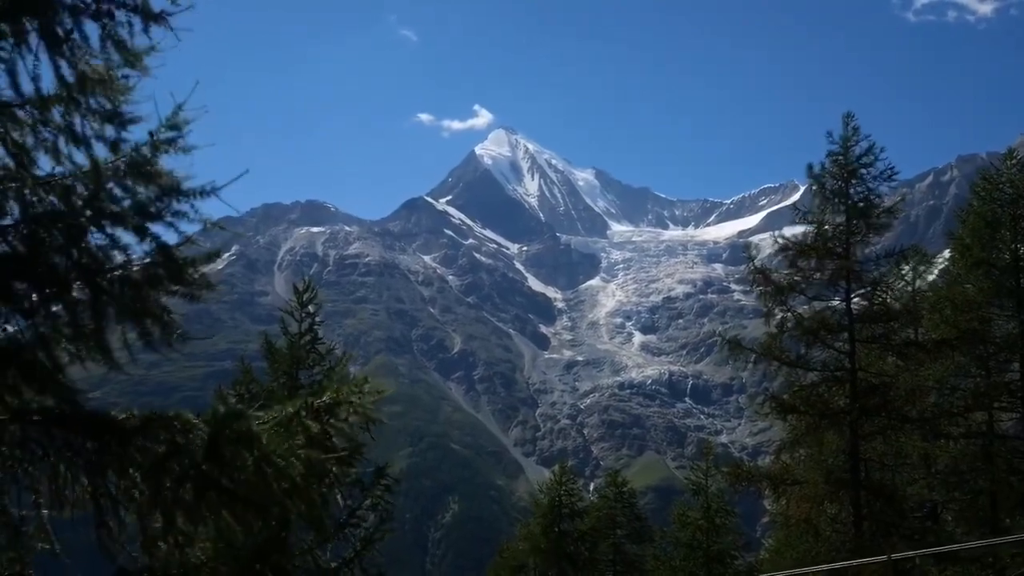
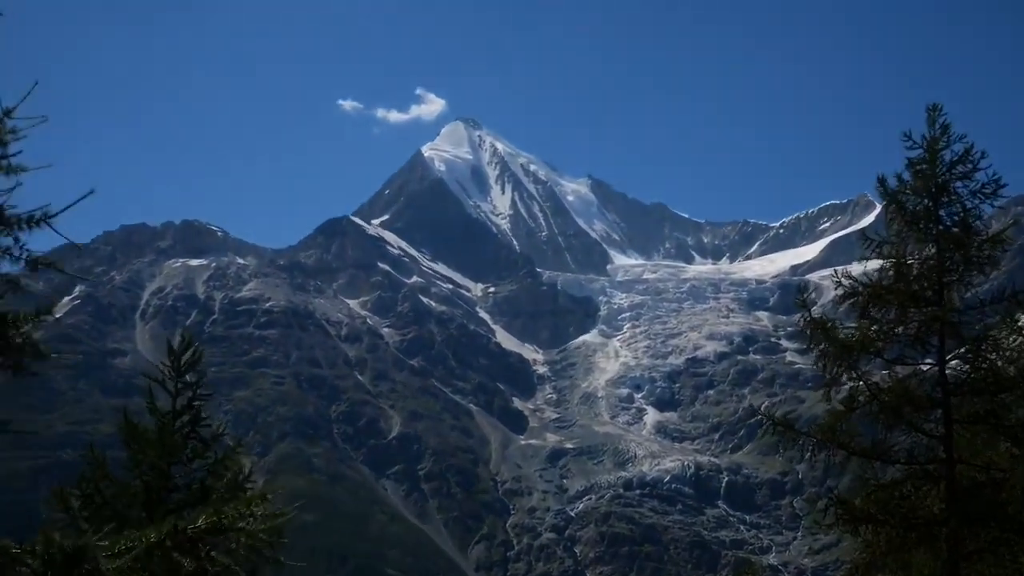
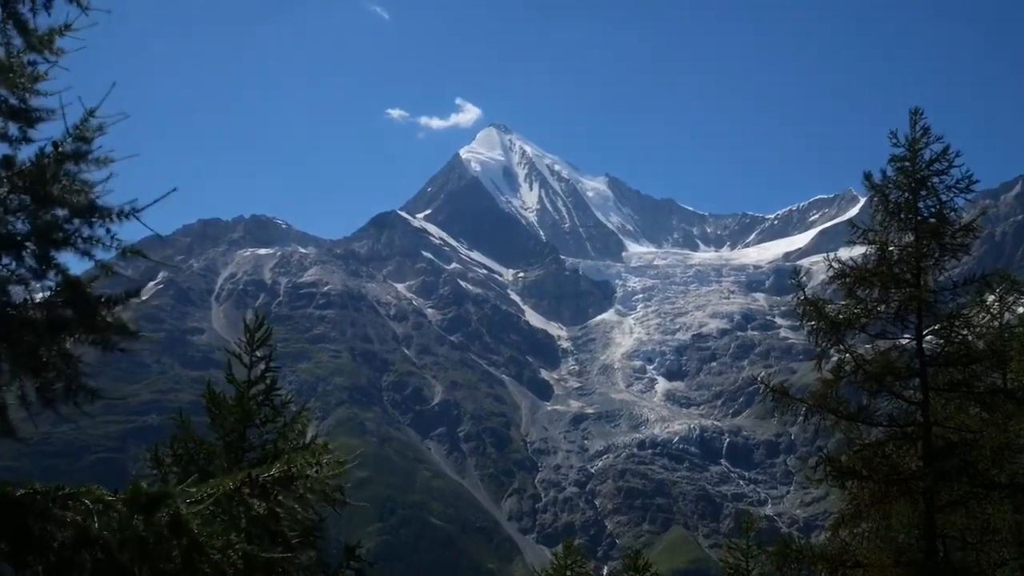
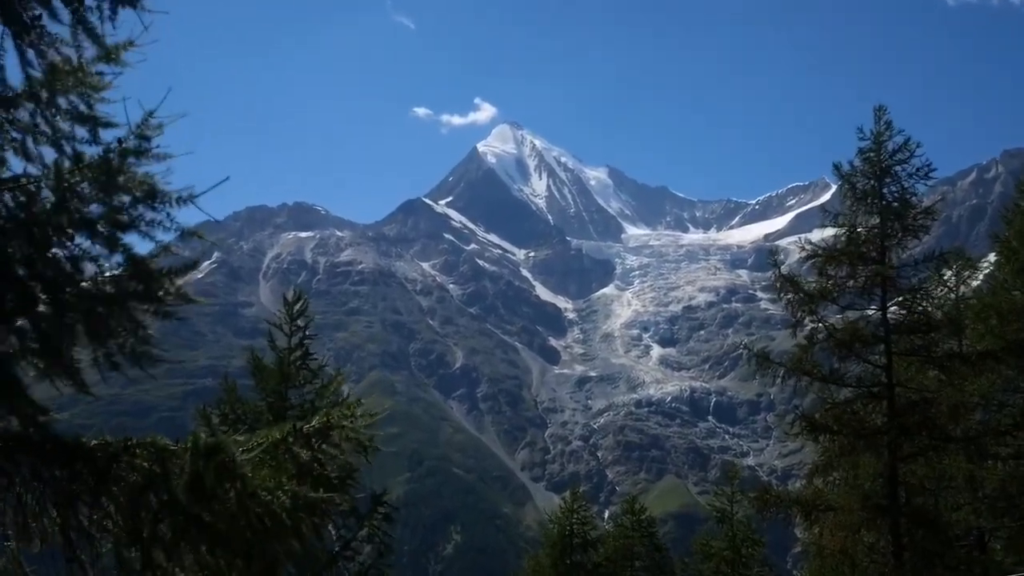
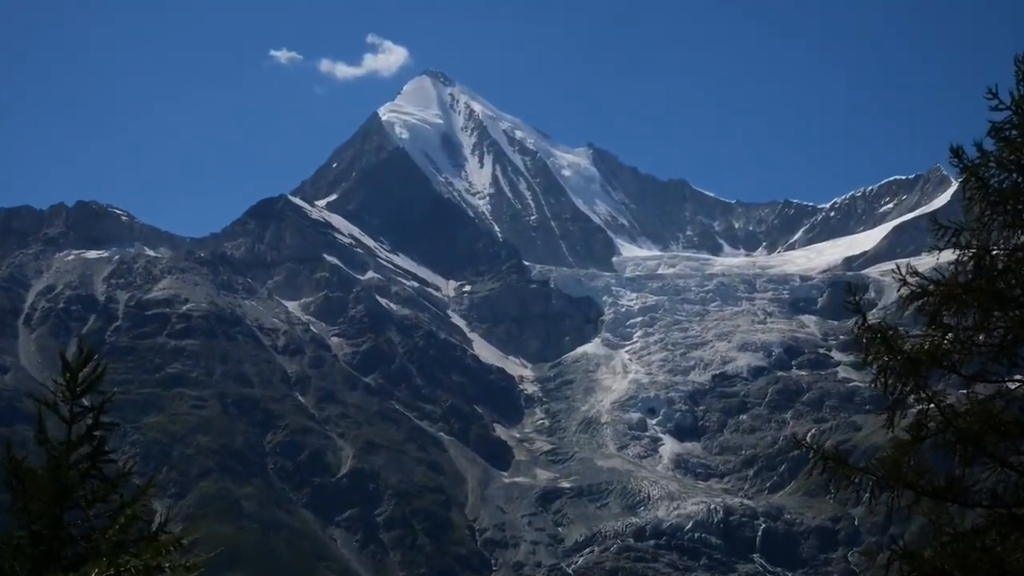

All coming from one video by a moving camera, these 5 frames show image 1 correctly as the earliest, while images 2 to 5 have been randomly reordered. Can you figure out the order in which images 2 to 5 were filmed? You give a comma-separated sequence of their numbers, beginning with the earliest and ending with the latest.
4, 3, 2, 5
